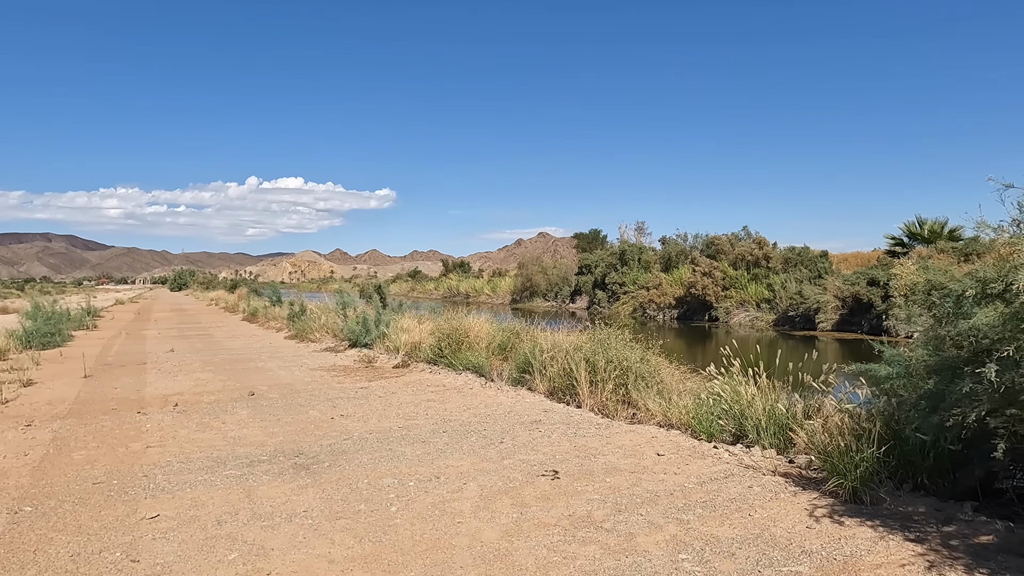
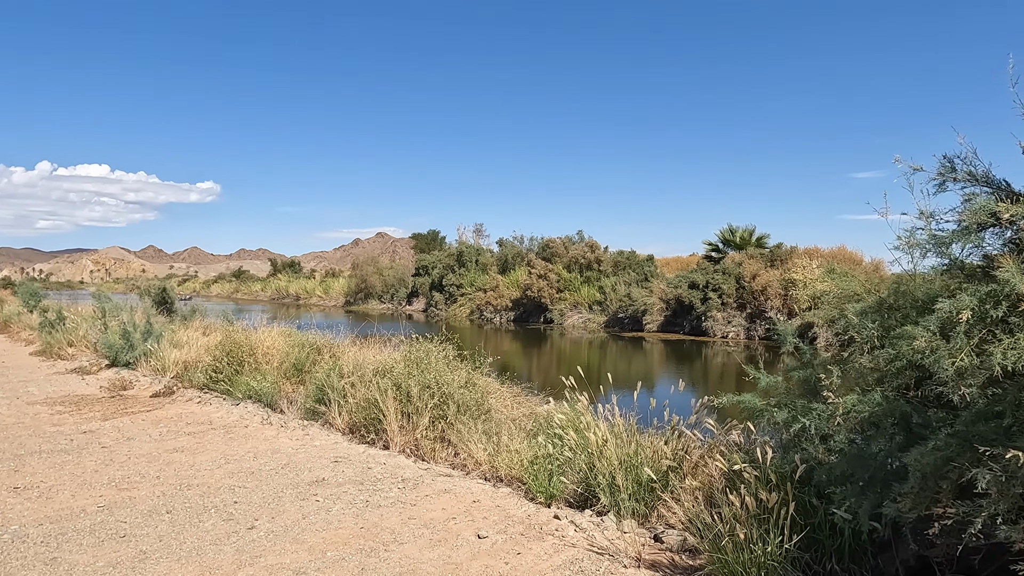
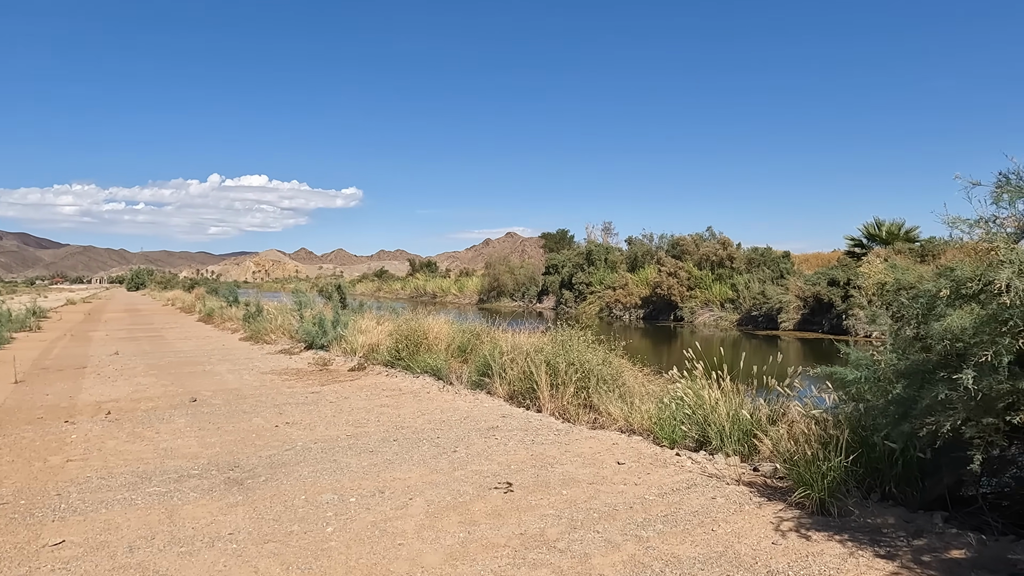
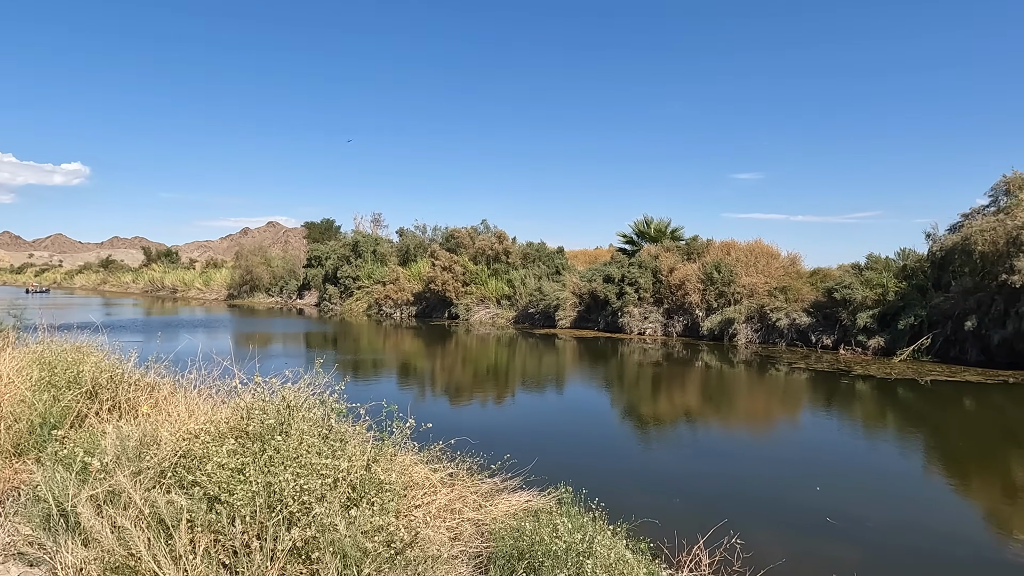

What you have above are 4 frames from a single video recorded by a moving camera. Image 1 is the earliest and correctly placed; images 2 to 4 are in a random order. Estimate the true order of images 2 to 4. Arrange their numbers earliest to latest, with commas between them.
3, 2, 4
